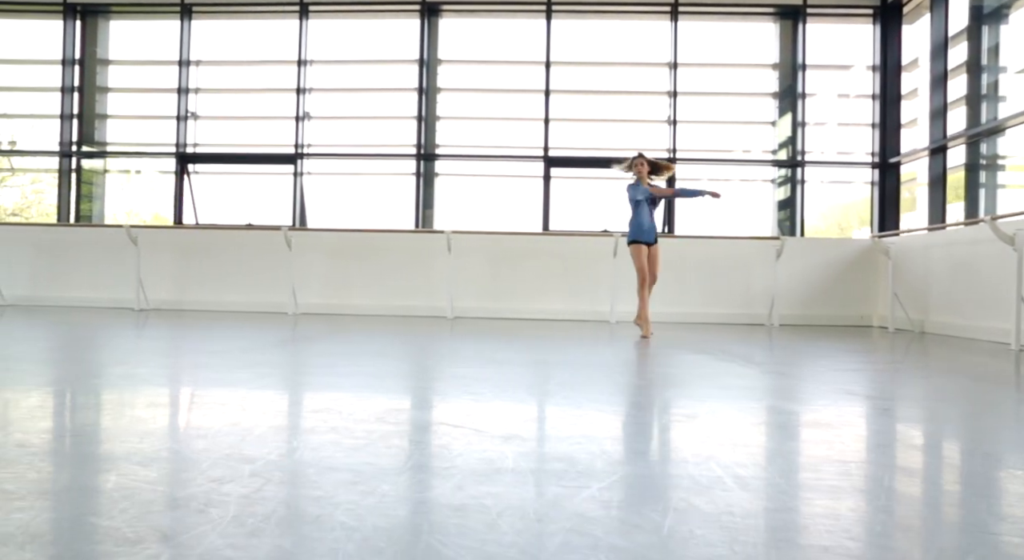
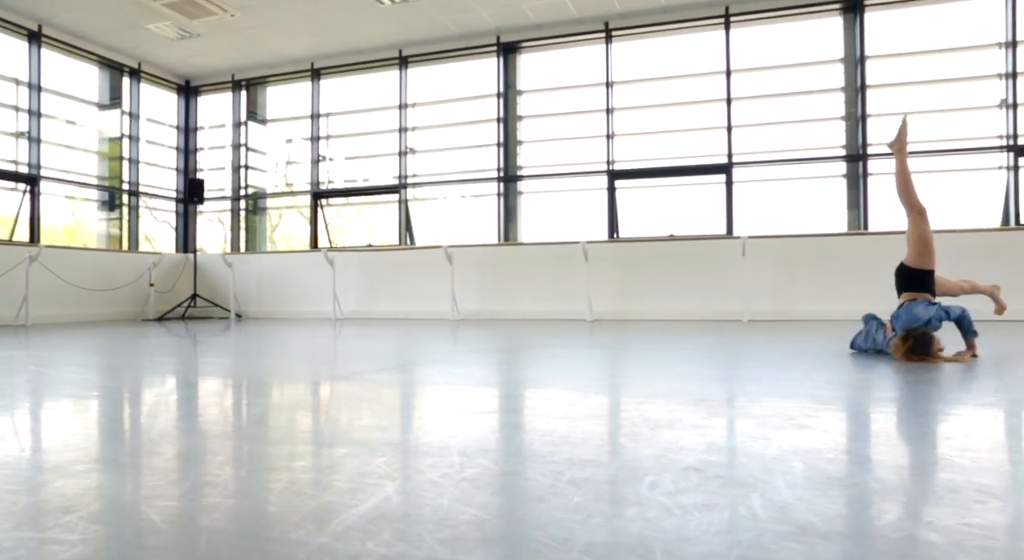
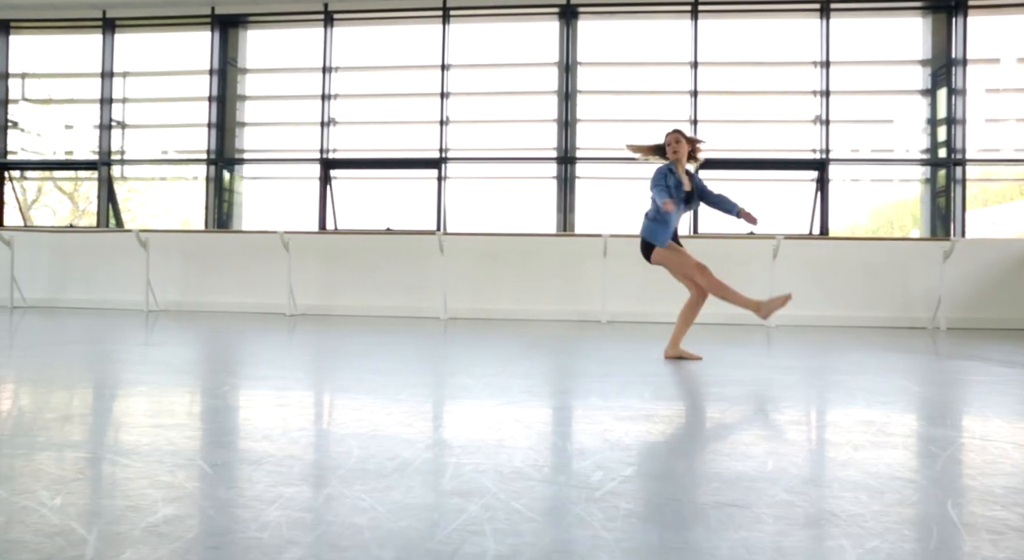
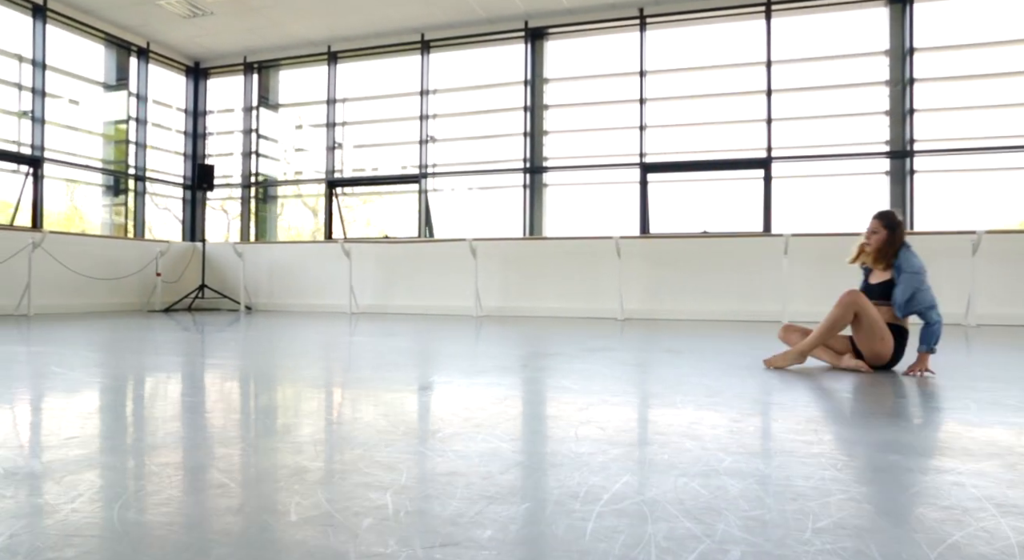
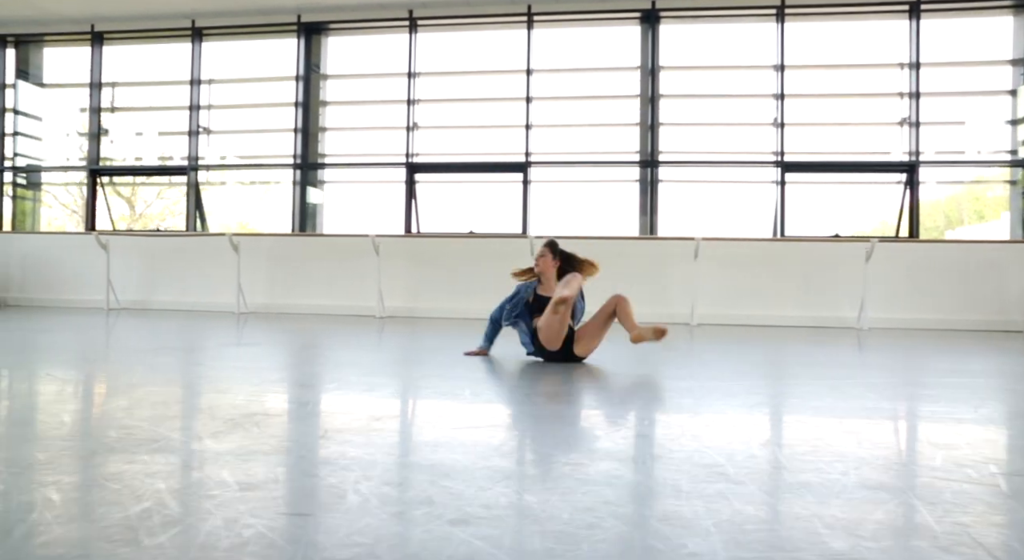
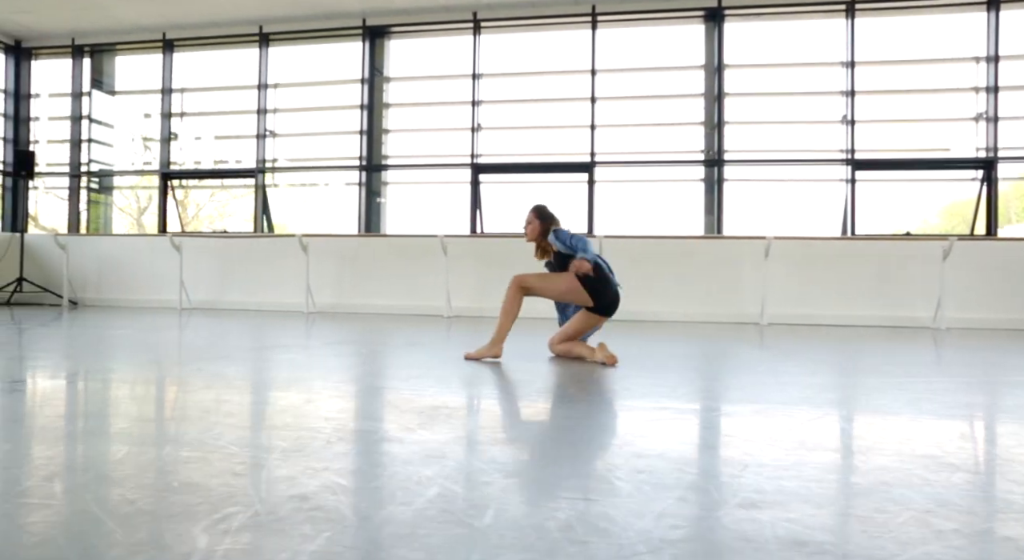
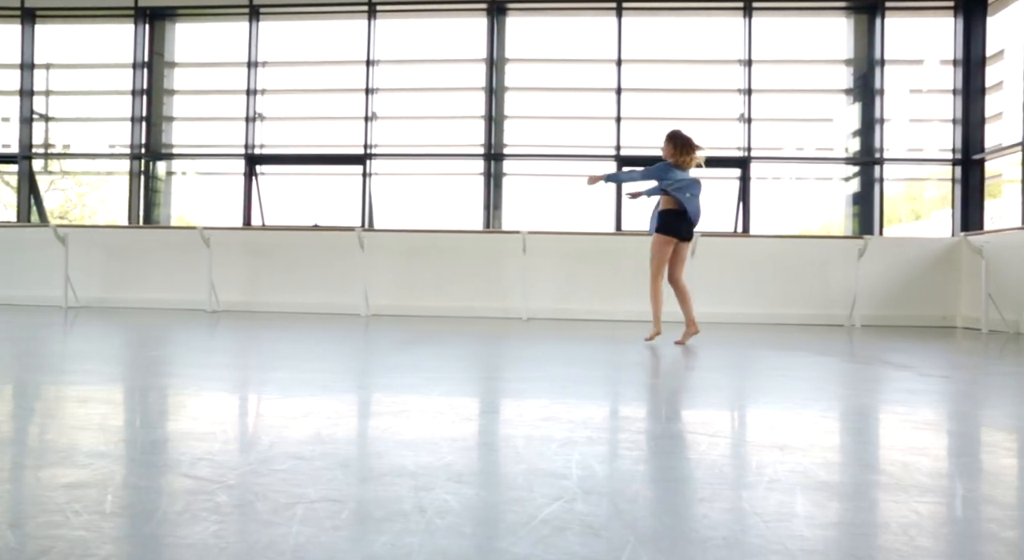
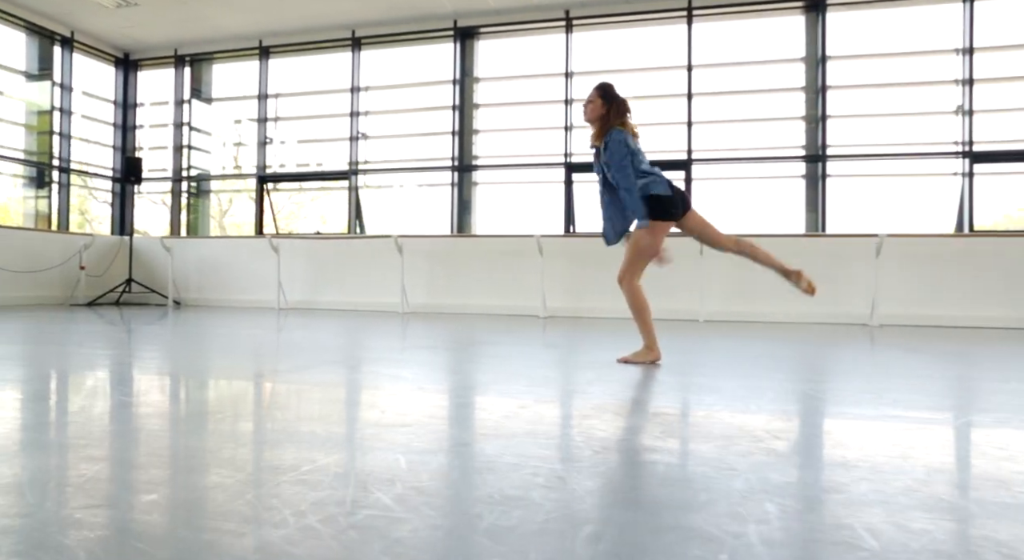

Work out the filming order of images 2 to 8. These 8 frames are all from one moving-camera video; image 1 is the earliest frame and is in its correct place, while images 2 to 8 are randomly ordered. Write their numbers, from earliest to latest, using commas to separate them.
7, 3, 5, 6, 8, 4, 2
